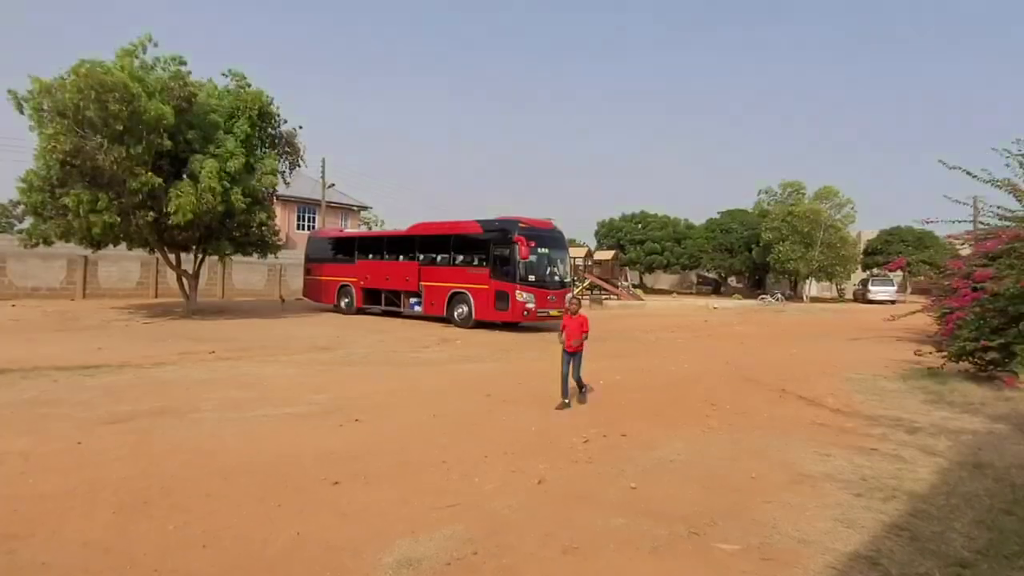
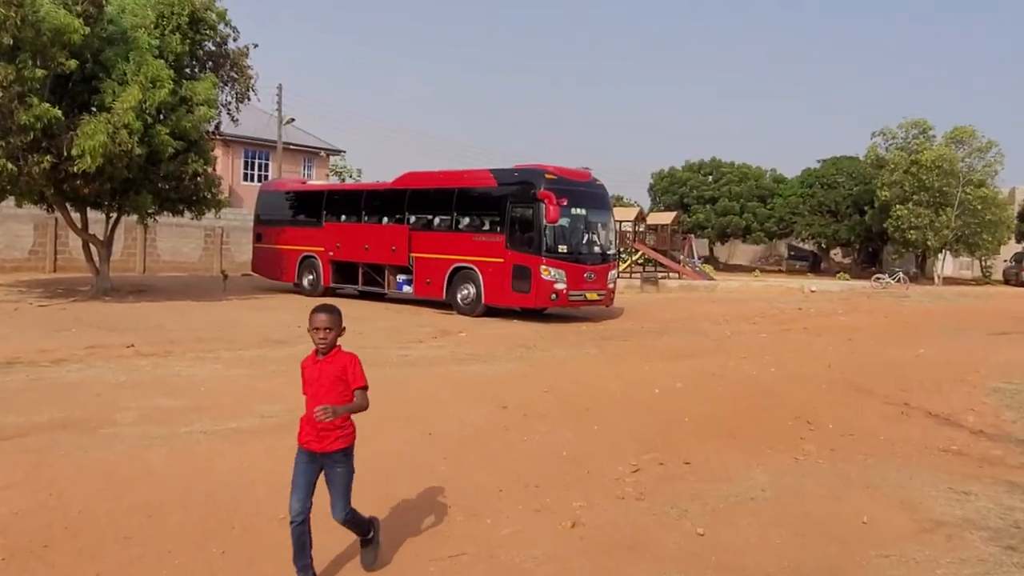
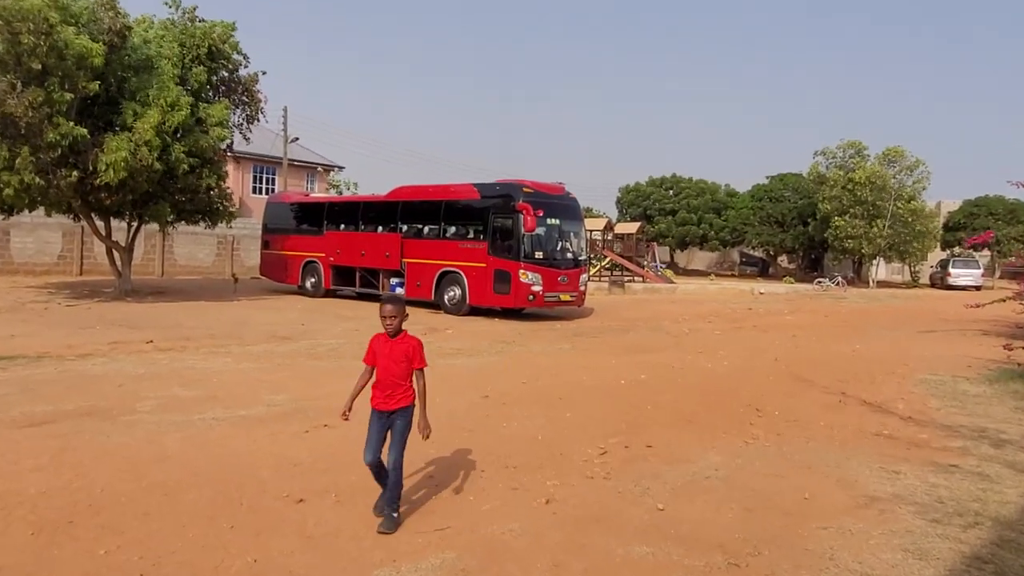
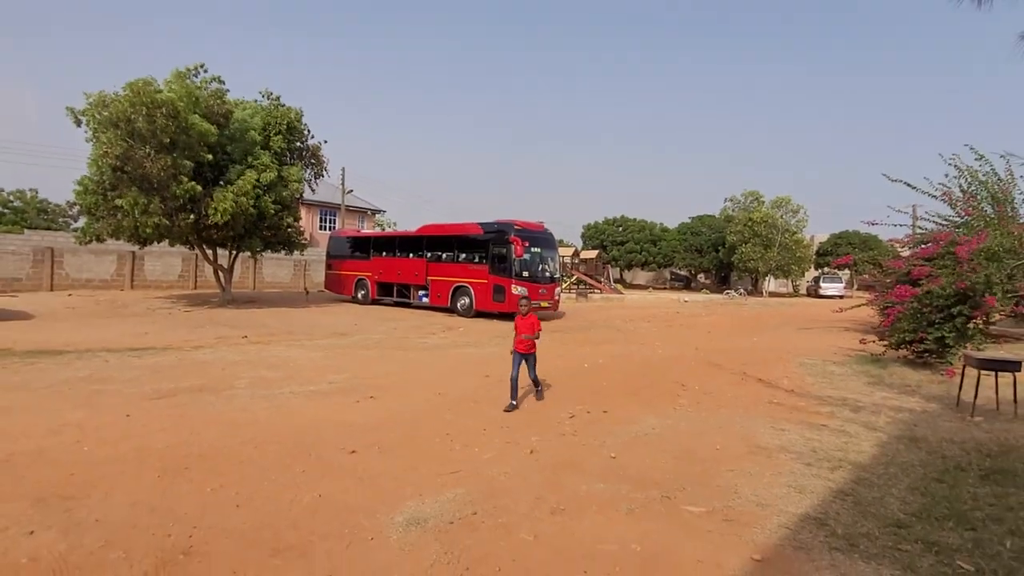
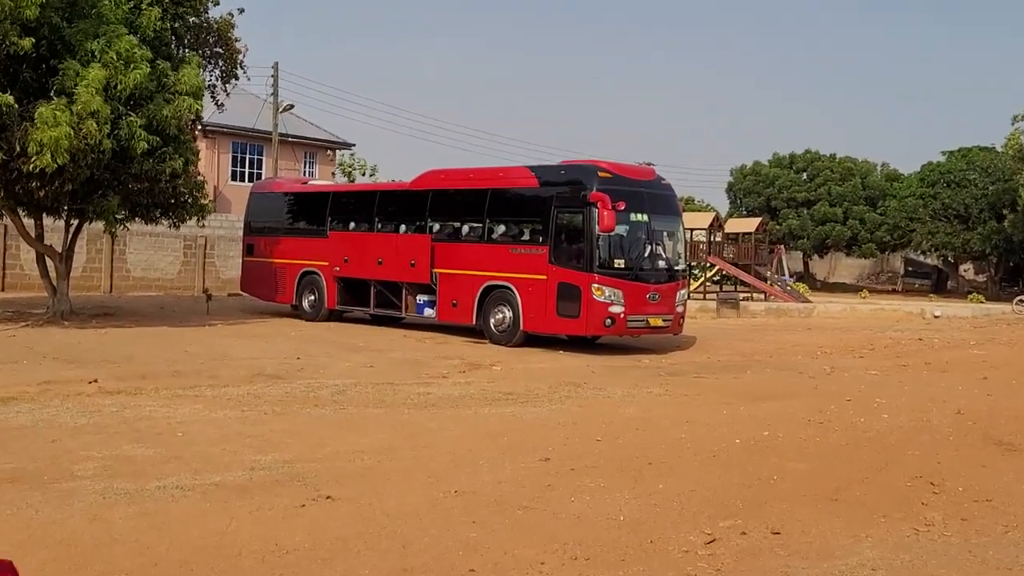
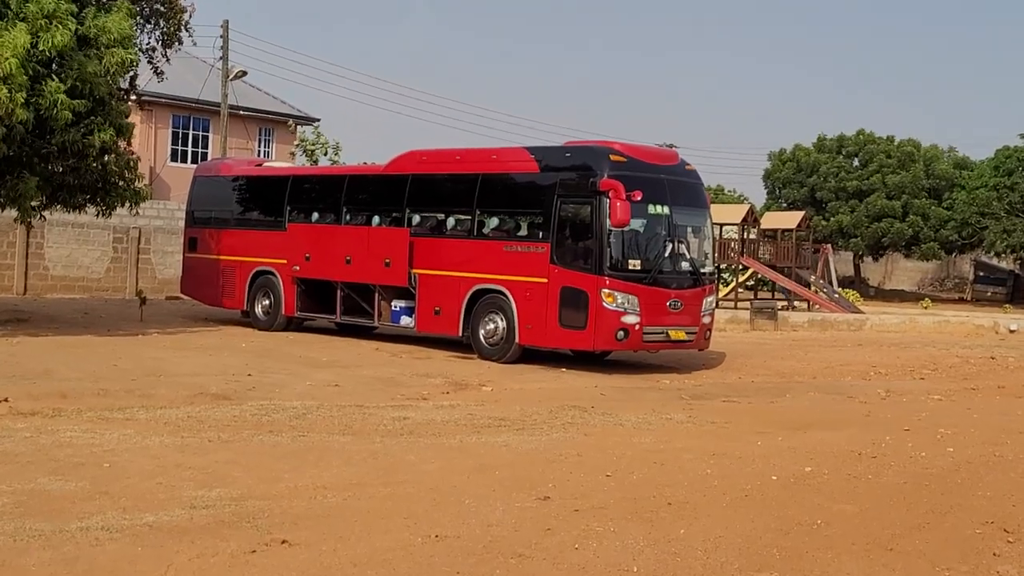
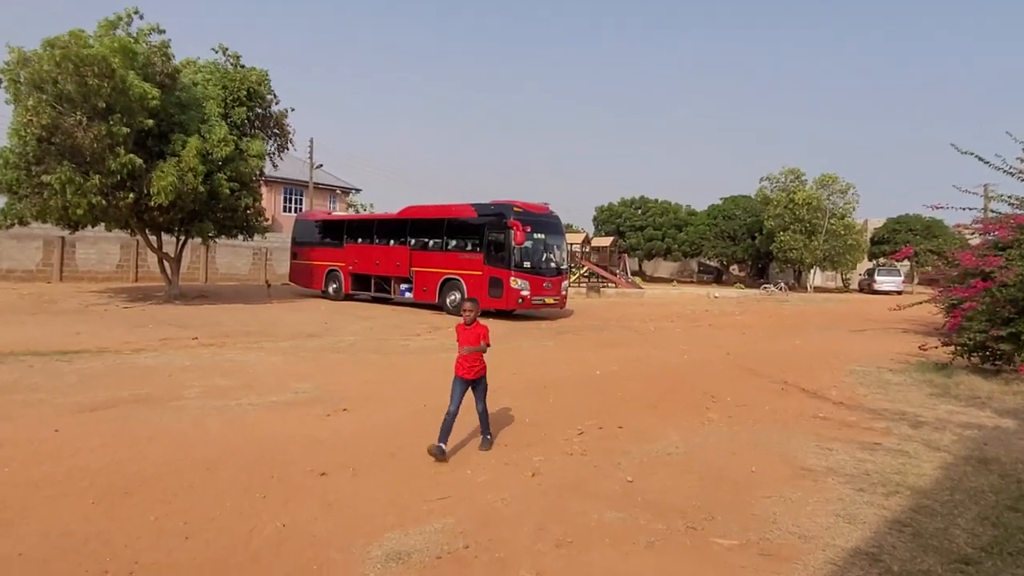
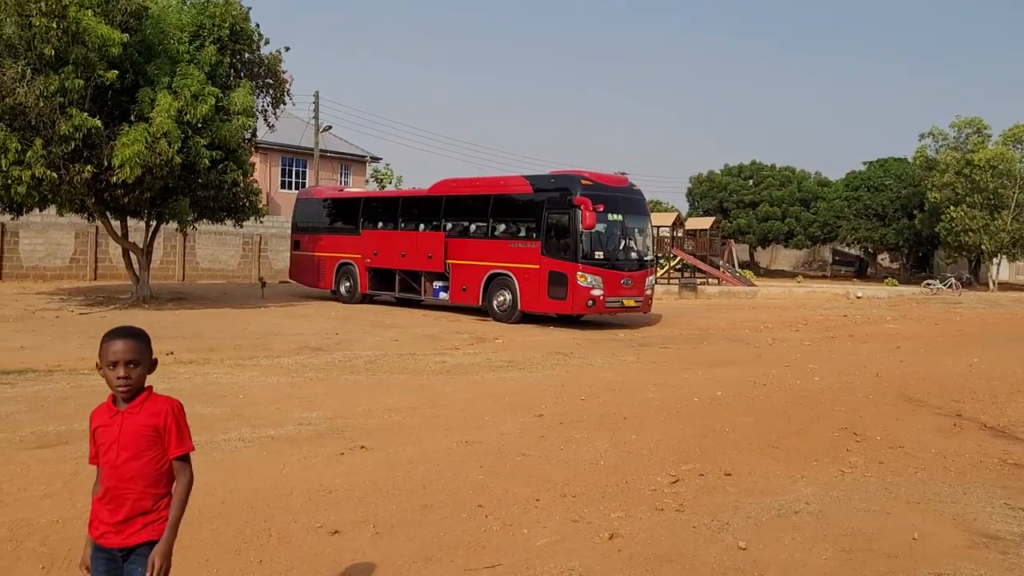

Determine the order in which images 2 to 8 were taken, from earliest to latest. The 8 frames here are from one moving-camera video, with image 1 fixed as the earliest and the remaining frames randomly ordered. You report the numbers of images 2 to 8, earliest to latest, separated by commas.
4, 7, 3, 2, 8, 5, 6
